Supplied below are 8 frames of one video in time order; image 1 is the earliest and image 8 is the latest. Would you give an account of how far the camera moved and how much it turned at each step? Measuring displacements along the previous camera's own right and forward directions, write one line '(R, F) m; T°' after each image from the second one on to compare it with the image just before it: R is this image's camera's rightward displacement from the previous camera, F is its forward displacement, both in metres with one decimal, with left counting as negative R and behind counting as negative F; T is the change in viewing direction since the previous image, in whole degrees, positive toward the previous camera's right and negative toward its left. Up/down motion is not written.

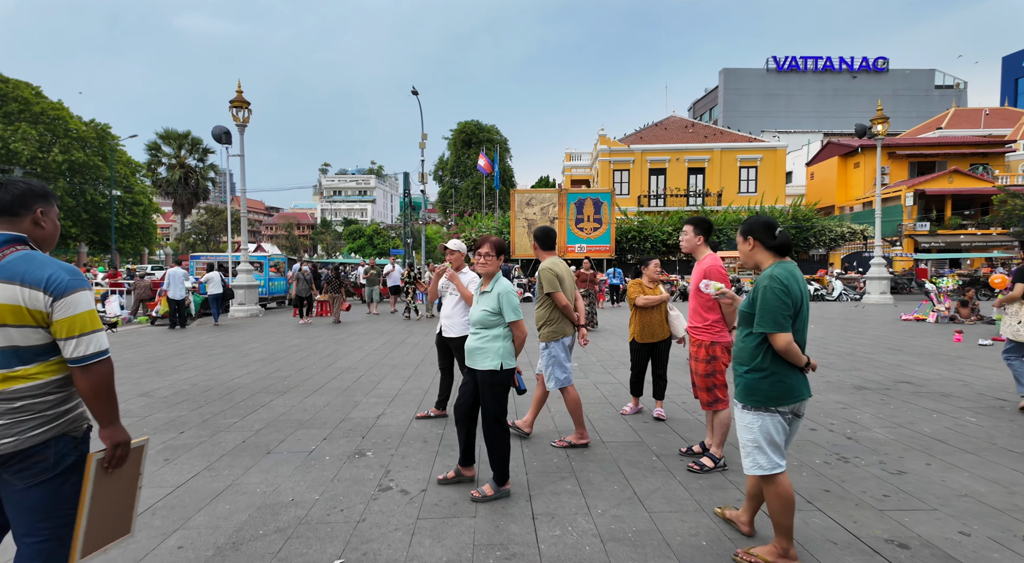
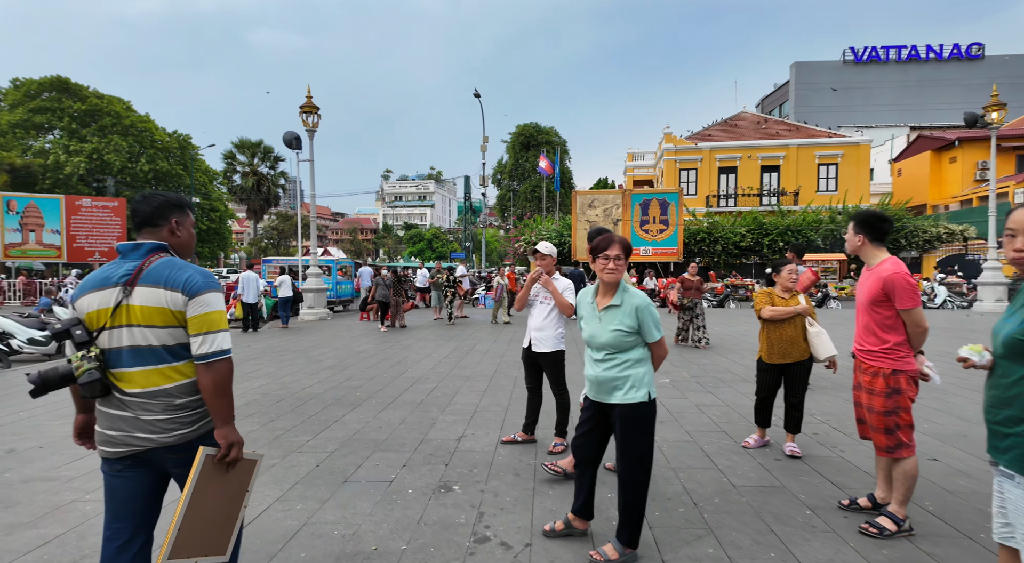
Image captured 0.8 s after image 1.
(-0.3, +0.5) m; -6°
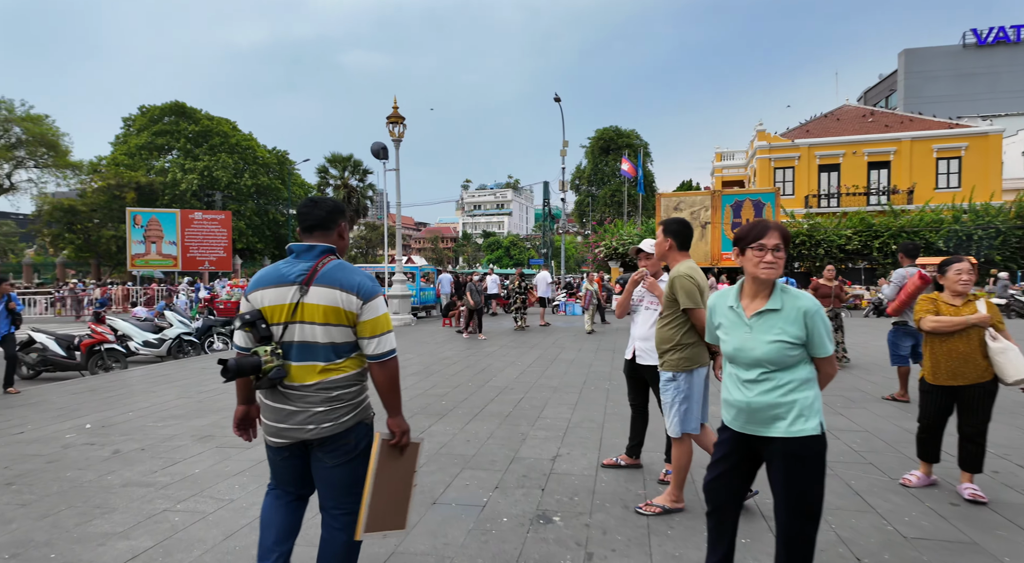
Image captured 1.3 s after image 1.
(-0.1, +0.4) m; -8°
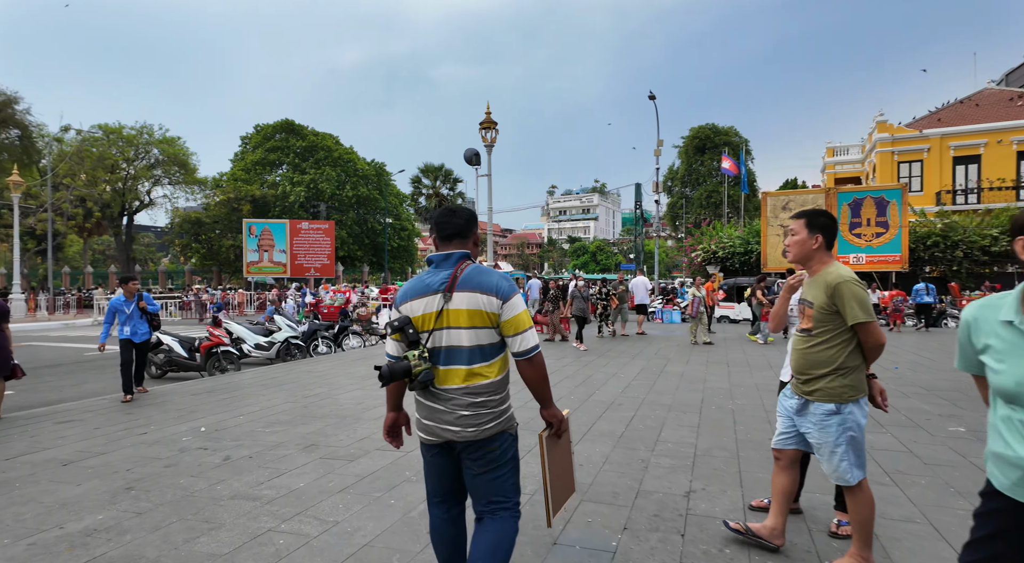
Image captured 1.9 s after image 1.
(-0.2, +0.4) m; -9°
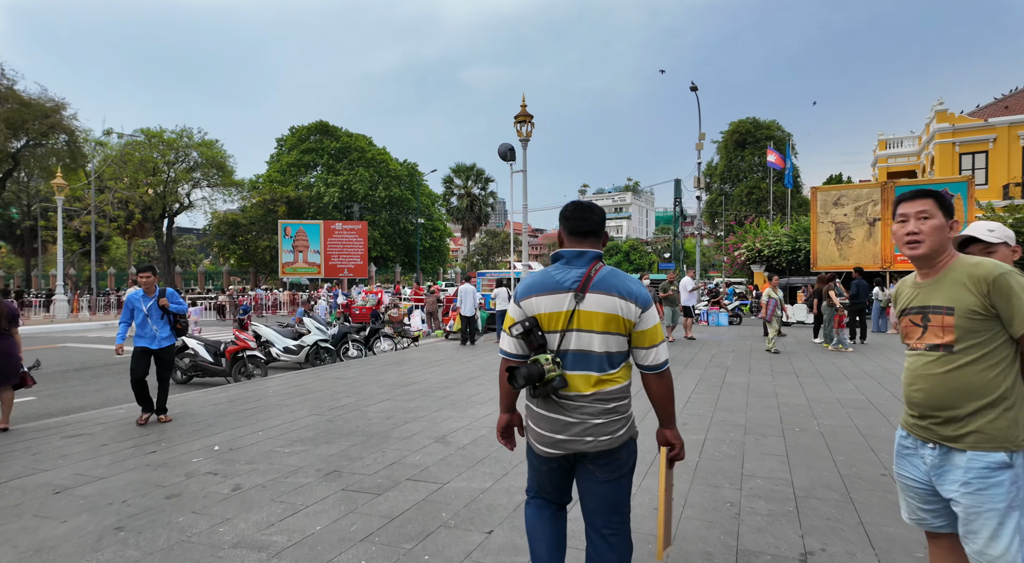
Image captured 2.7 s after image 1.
(-0.2, +0.8) m; -3°
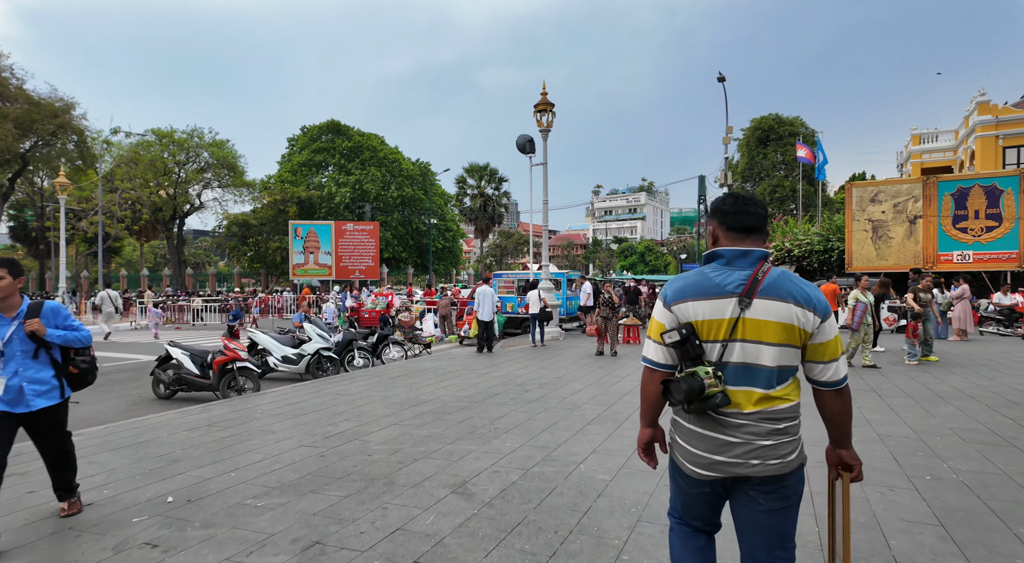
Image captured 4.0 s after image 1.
(-0.2, +1.2) m; -1°
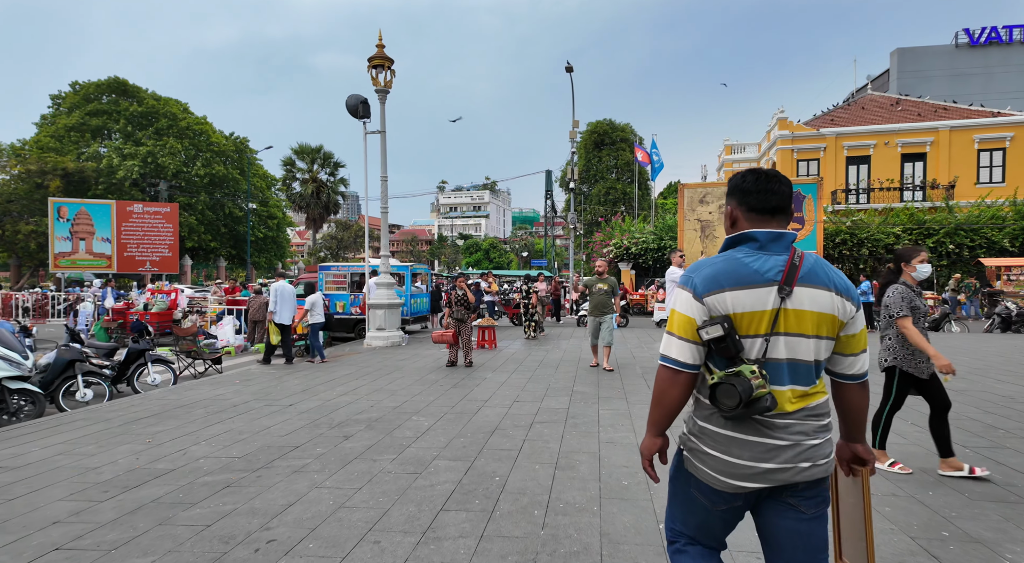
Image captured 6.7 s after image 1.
(+0.3, +2.5) m; +16°
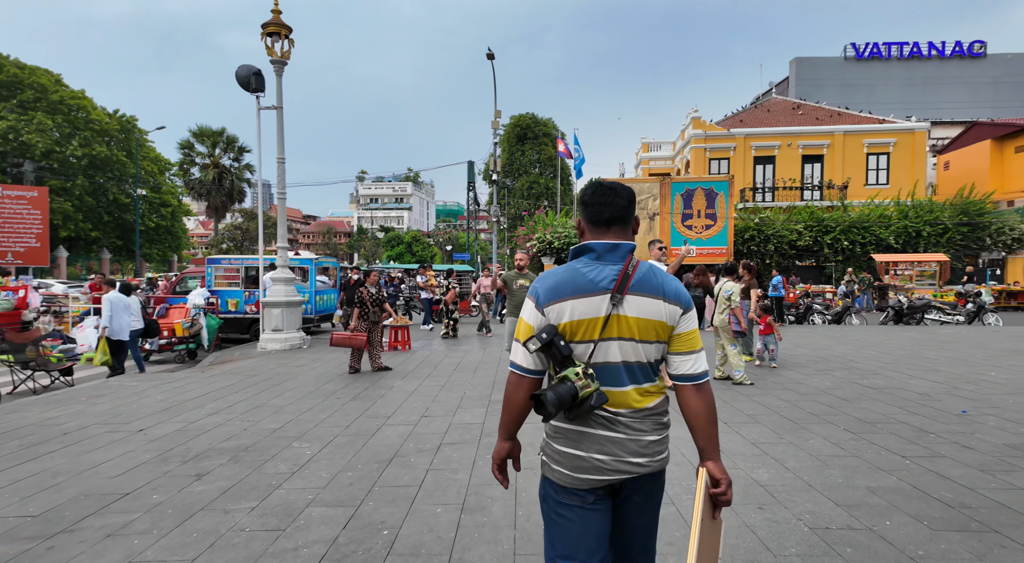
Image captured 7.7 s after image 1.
(+0.2, +0.8) m; +8°
